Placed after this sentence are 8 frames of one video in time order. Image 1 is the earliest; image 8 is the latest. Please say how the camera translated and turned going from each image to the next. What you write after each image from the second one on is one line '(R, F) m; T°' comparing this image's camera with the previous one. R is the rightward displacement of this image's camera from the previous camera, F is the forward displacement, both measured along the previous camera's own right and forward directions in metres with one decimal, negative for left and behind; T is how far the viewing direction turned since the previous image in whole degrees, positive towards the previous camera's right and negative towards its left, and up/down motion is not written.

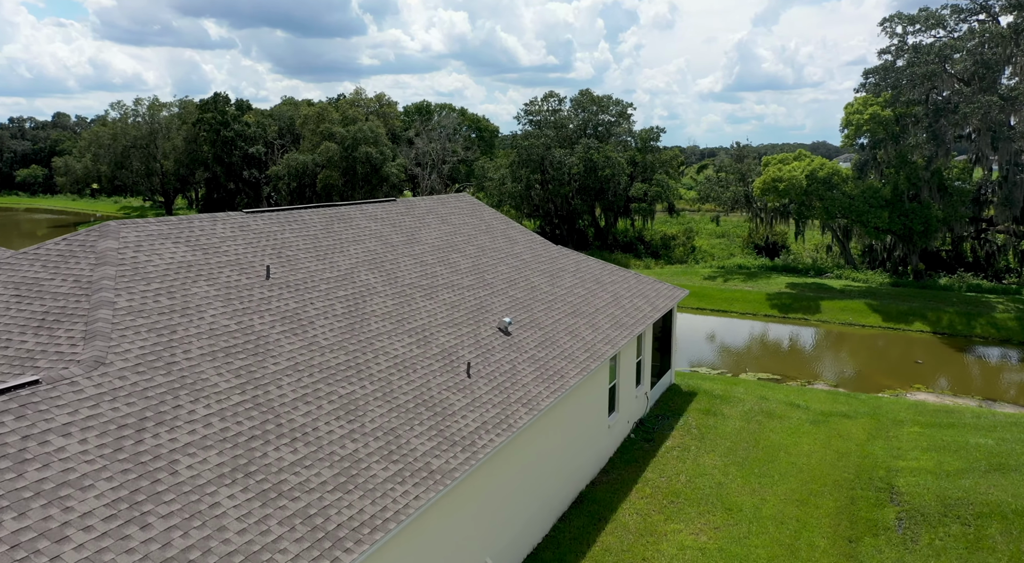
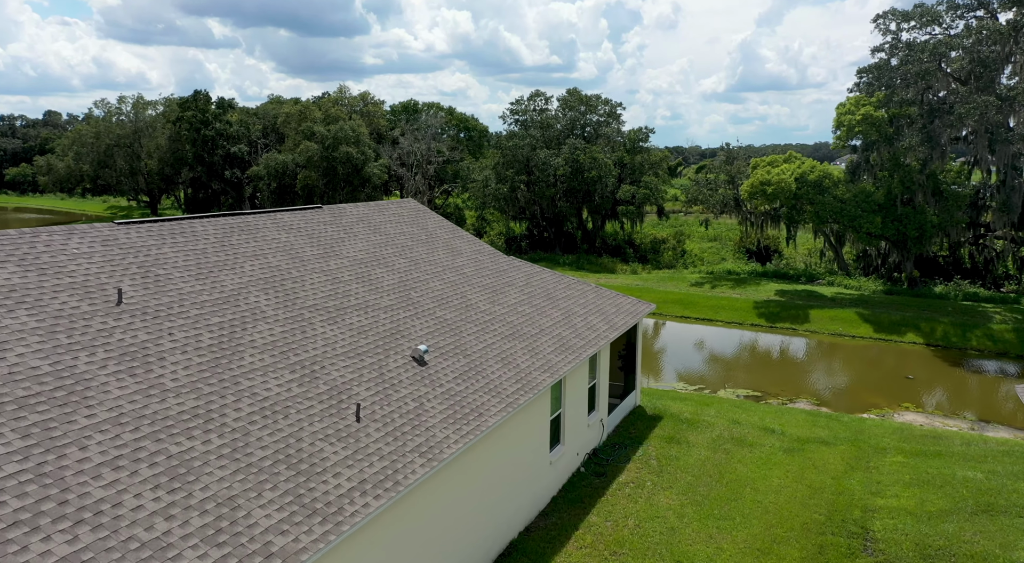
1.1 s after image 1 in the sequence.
(+1.2, +1.5) m; 0°
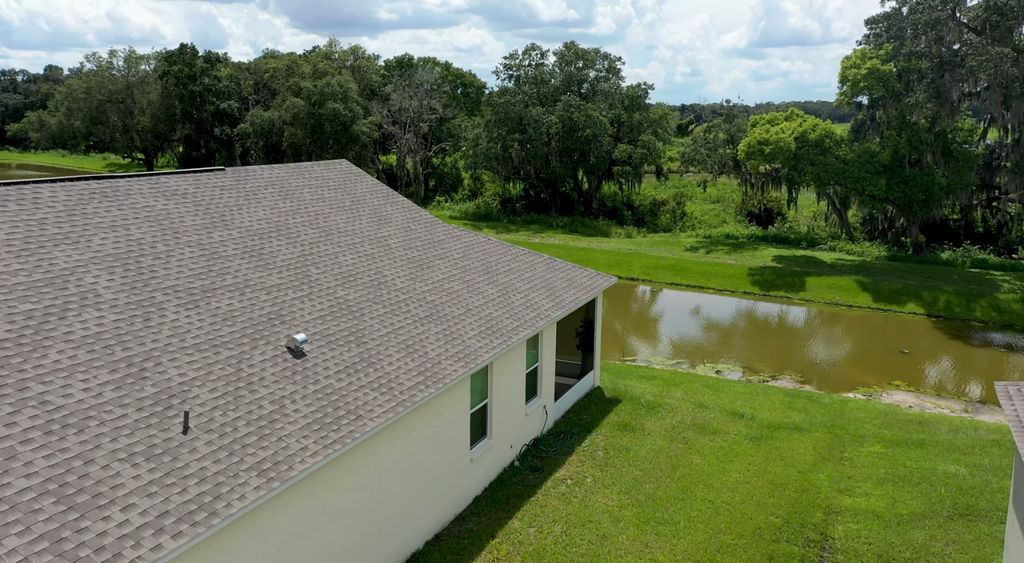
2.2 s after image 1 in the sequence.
(+1.4, +1.6) m; -1°
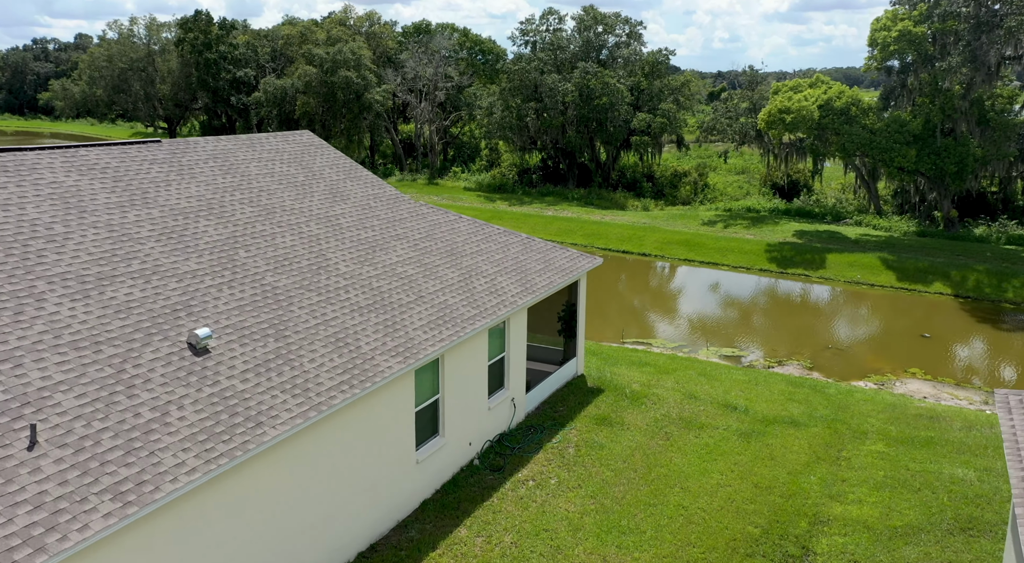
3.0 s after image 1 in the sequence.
(+1.1, +1.2) m; -2°
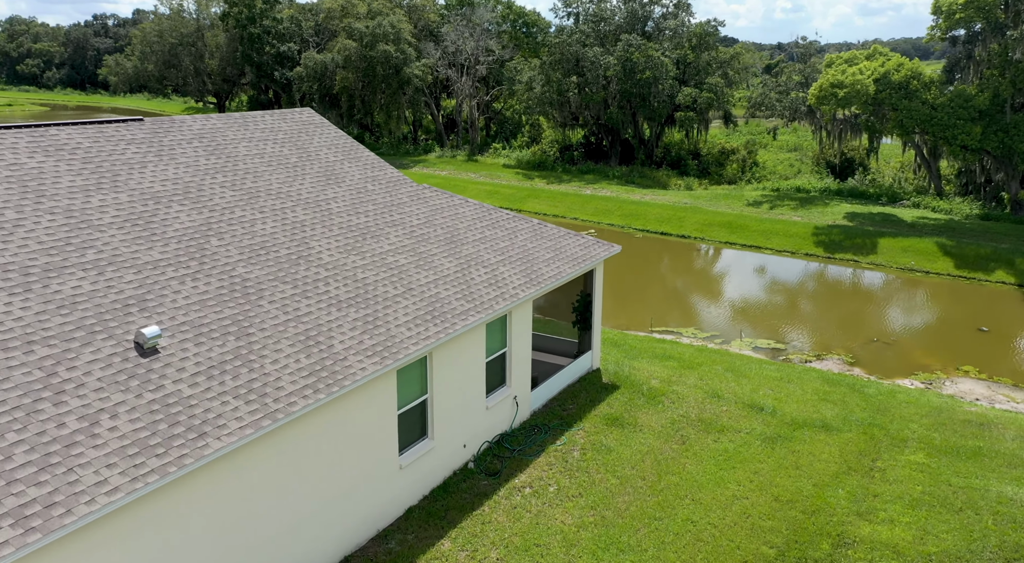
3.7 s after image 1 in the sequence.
(+0.7, +0.9) m; -4°
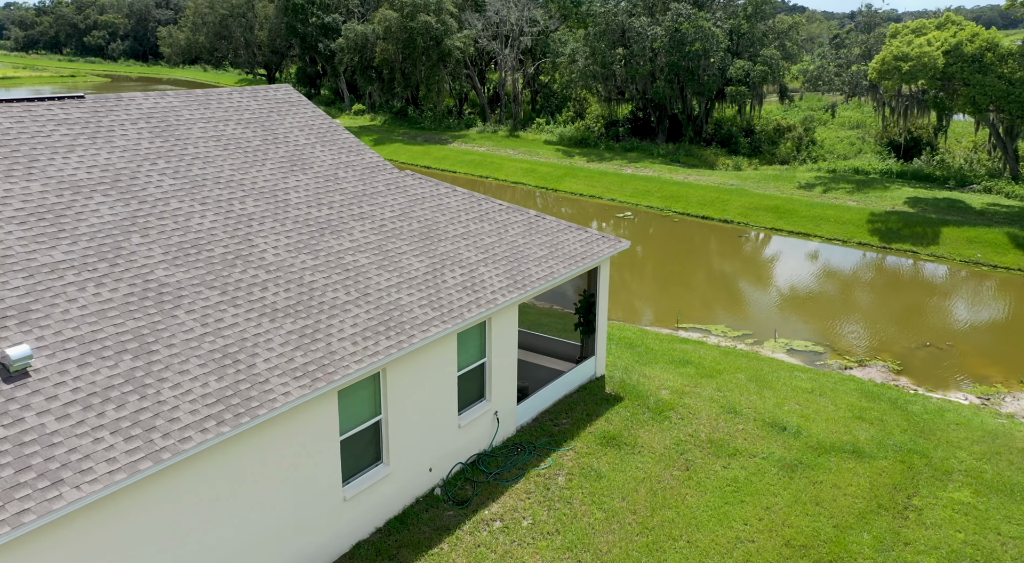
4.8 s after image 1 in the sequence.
(+1.0, +1.5) m; -4°
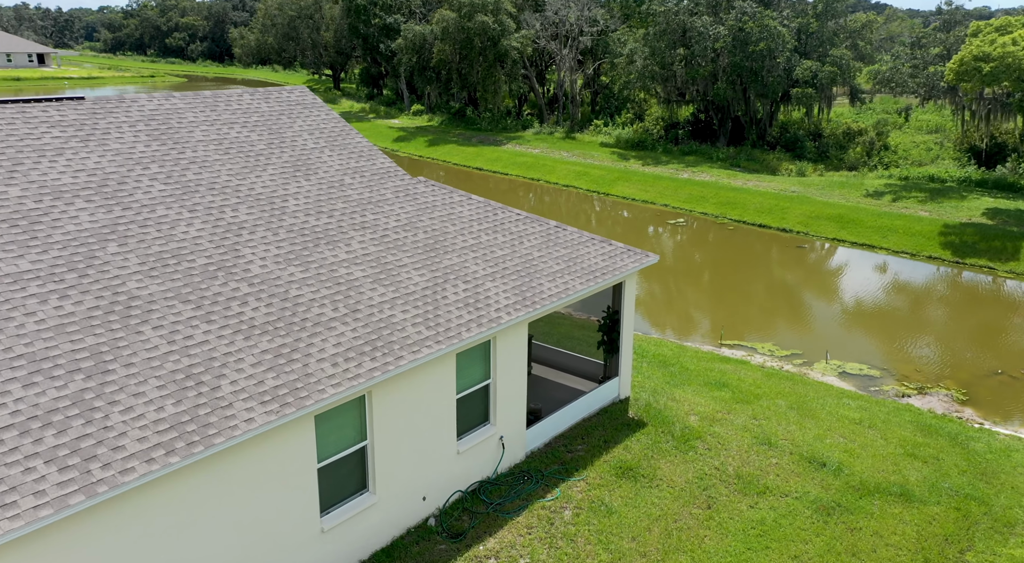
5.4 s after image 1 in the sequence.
(+0.7, +0.8) m; -5°
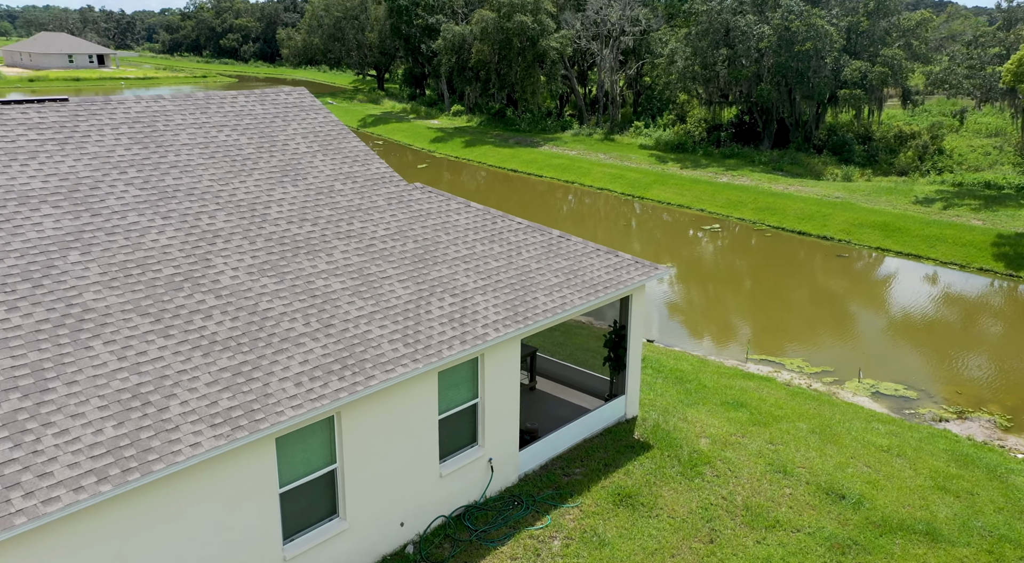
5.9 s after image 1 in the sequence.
(+0.7, +0.6) m; -3°
